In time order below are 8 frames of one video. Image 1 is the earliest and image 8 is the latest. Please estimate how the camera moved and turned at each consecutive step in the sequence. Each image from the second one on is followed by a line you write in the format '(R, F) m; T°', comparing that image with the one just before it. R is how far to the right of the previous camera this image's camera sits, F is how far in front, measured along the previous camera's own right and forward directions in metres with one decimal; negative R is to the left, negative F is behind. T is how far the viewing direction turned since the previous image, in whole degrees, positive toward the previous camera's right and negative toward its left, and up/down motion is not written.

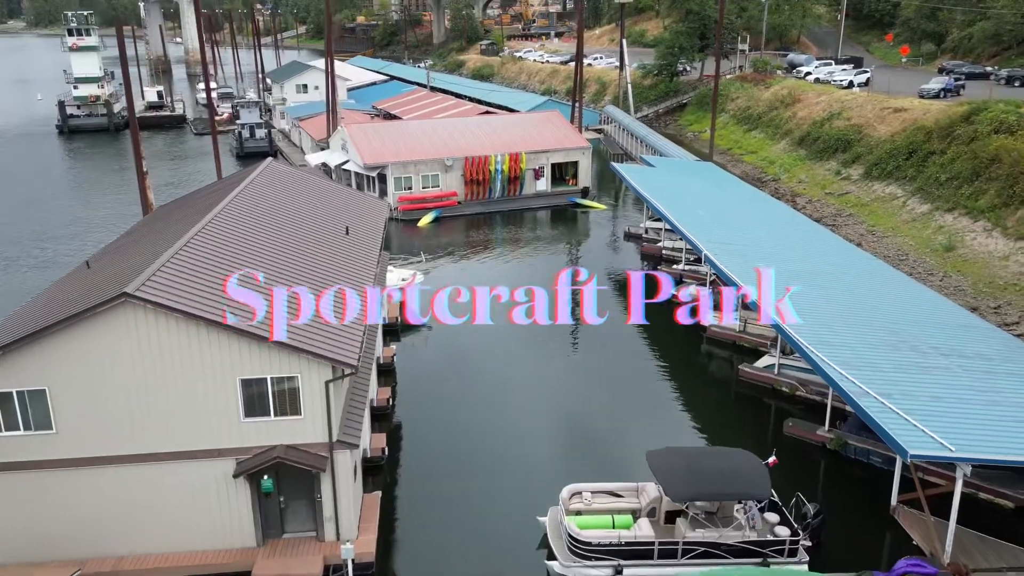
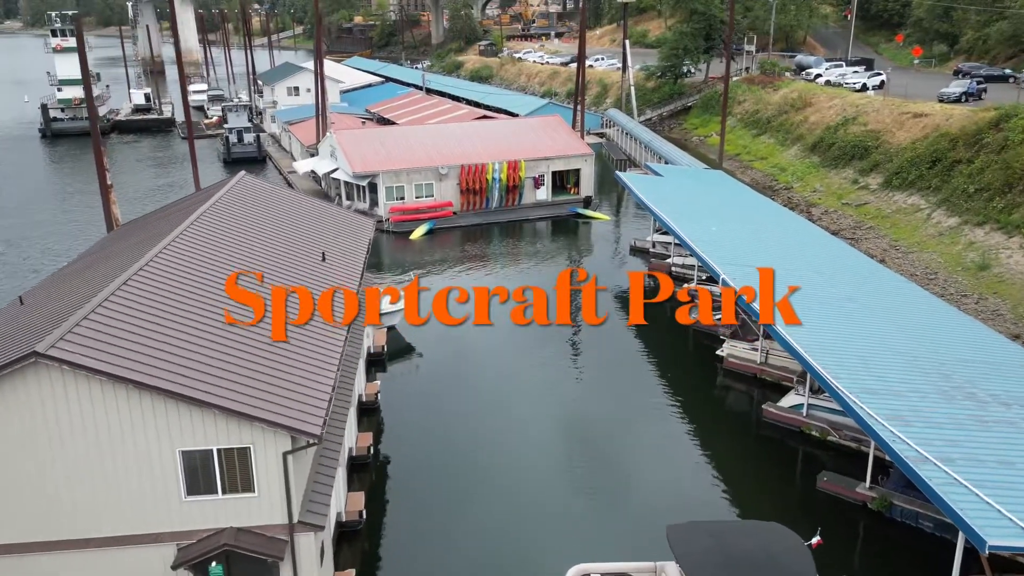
(0.0, +1.8) m; 0°
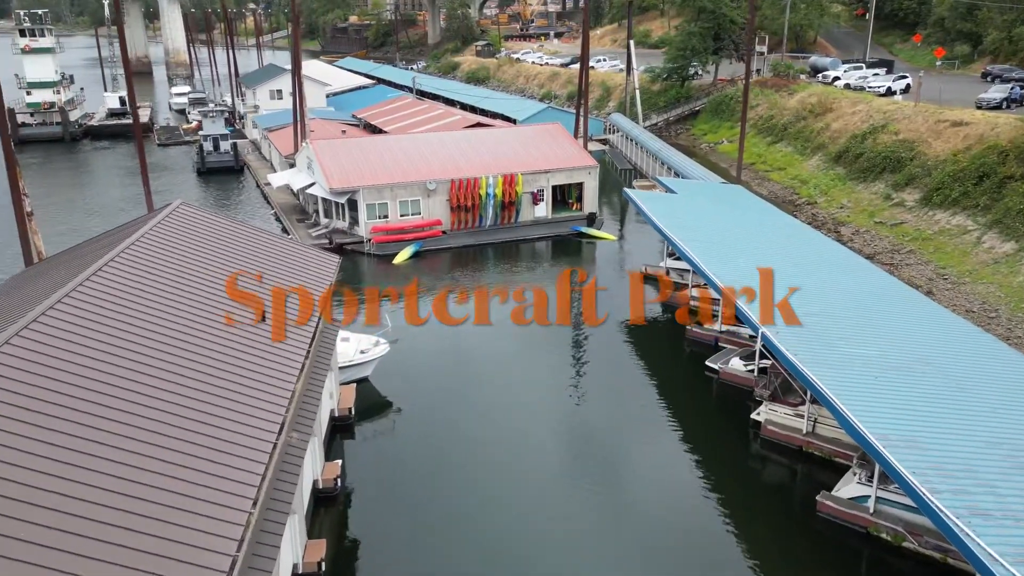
(+0.1, +3.1) m; 0°
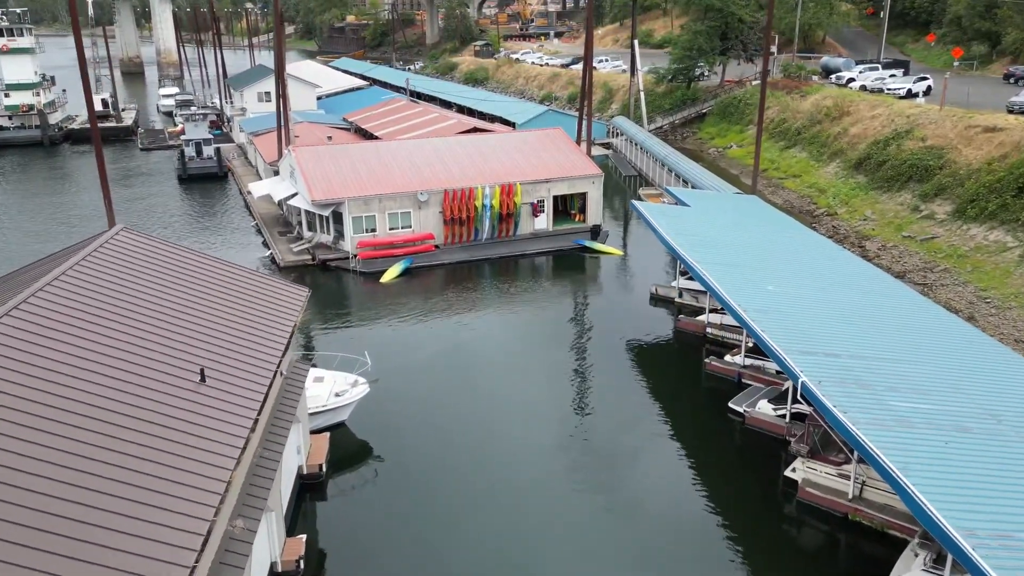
(+0.1, +2.1) m; 0°
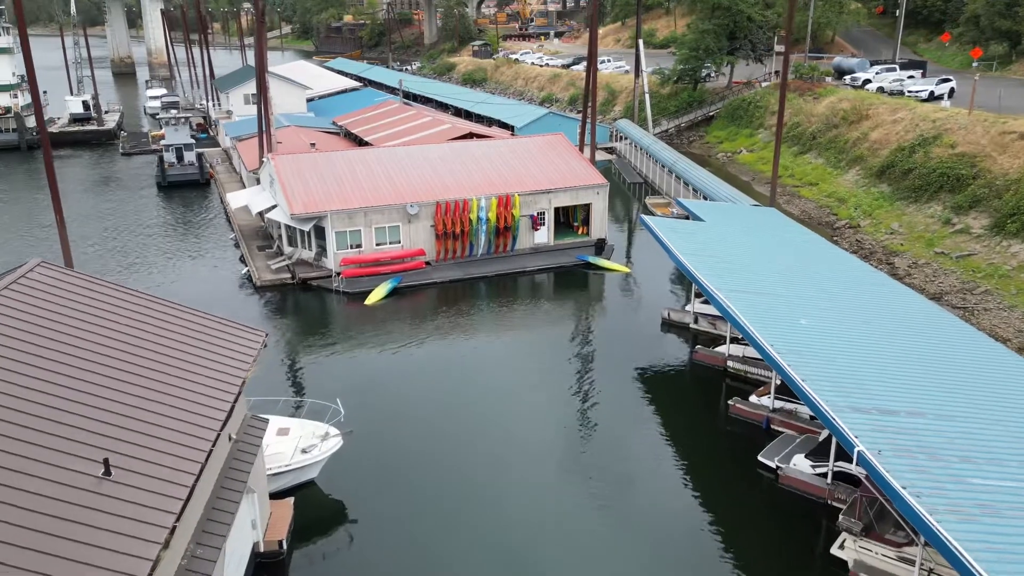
(+0.1, +2.1) m; 0°
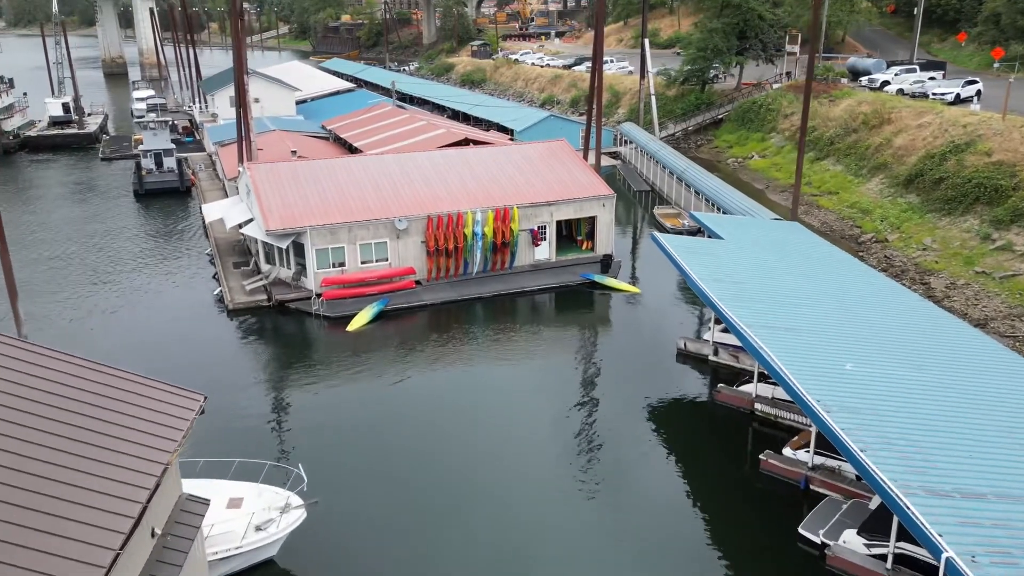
(+0.1, +2.1) m; 0°
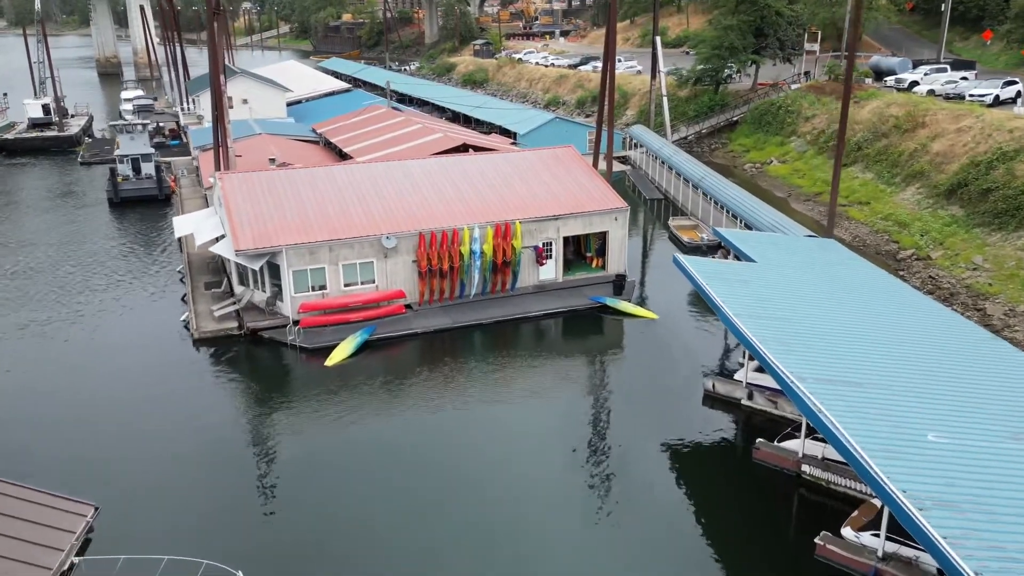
(0.0, +2.4) m; 0°
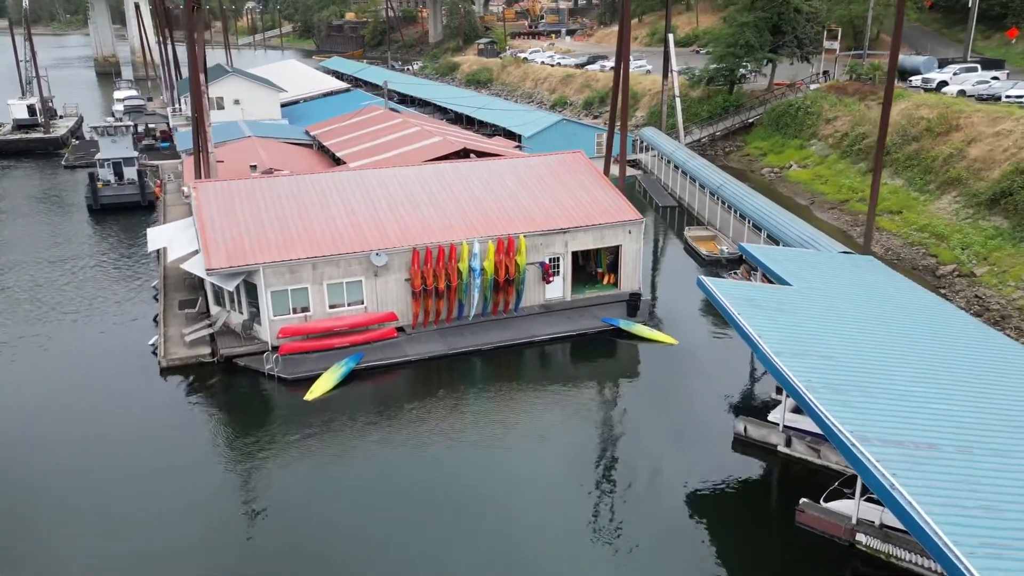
(0.0, +1.9) m; 0°
